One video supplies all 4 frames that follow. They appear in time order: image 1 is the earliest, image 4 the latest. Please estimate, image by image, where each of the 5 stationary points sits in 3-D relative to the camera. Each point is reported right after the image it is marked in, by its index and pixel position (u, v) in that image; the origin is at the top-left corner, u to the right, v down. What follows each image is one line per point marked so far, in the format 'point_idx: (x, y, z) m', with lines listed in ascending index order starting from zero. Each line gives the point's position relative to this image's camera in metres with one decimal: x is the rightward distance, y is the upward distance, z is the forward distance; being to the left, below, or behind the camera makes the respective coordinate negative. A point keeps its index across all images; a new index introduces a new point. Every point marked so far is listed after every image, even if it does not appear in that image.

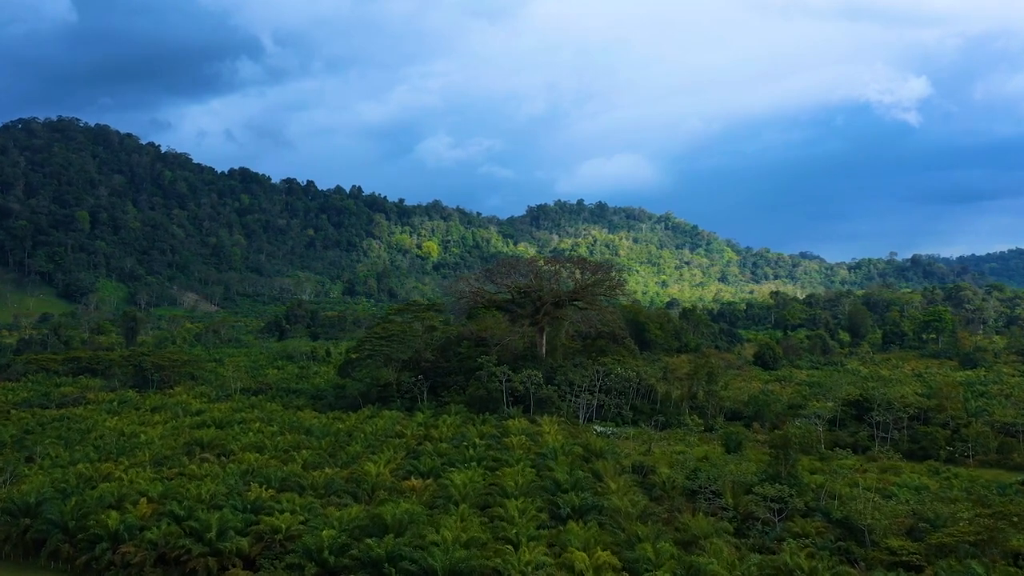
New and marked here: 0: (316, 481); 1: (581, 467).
0: (-5.1, -5.0, +17.2) m
1: (+1.9, -5.0, +18.6) m
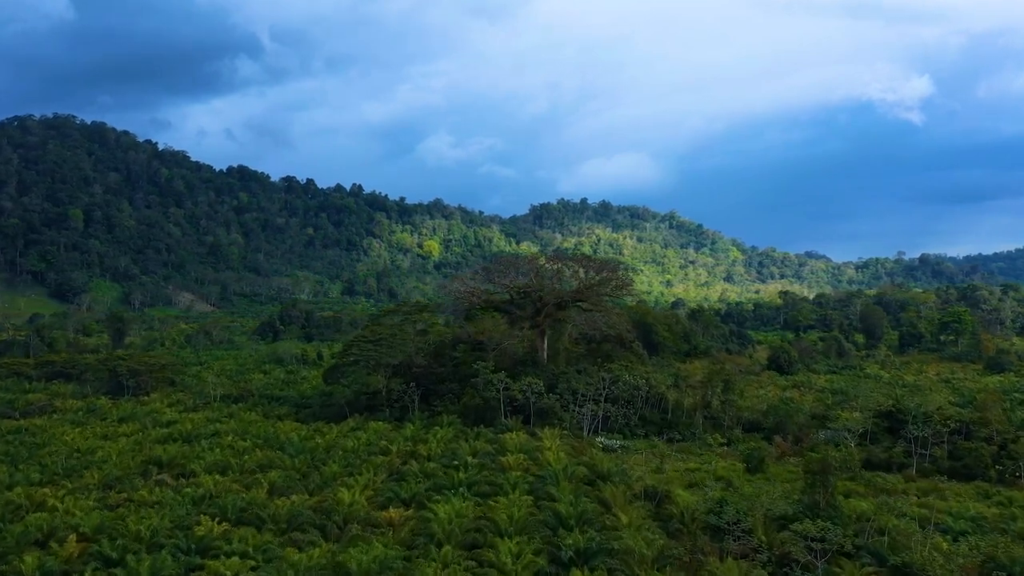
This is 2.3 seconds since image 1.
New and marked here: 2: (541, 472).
0: (-5.2, -5.0, +14.8) m
1: (+1.8, -5.0, +16.2) m
2: (+0.8, -4.9, +17.8) m
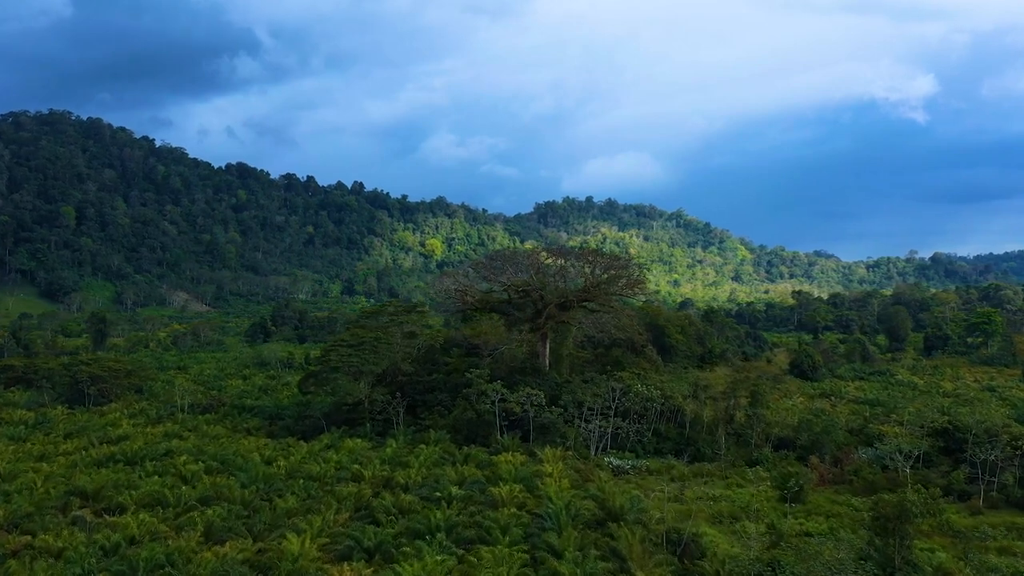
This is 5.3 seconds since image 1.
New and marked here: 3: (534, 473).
0: (-5.4, -4.9, +11.6) m
1: (+1.6, -4.9, +13.0) m
2: (+0.6, -4.8, +14.5) m
3: (+0.6, -4.9, +17.7) m
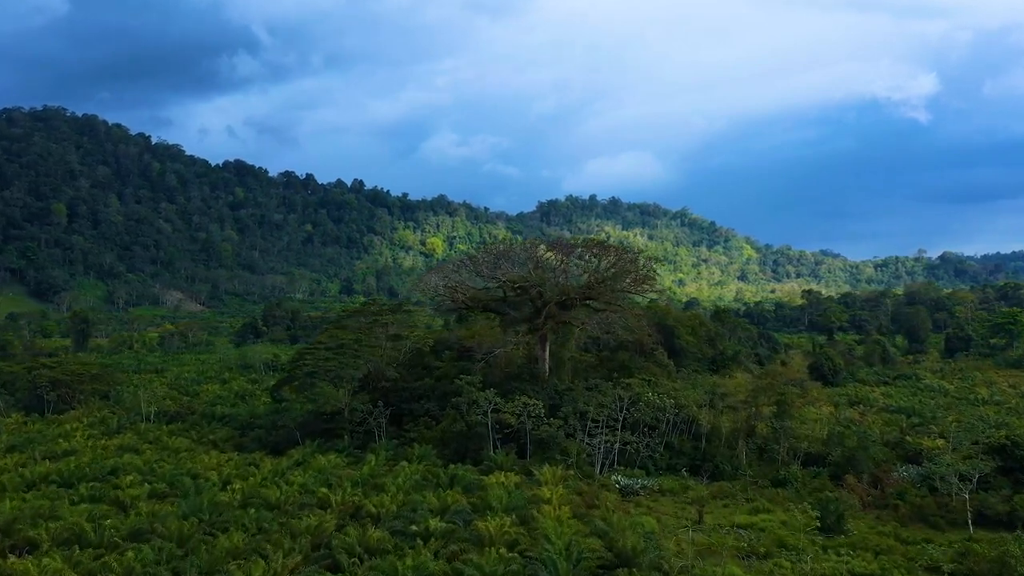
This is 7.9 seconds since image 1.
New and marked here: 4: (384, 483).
0: (-5.6, -4.8, +9.0) m
1: (+1.4, -4.8, +10.3) m
2: (+0.4, -4.7, +11.9) m
3: (+0.4, -4.8, +15.0) m
4: (-3.2, -4.9, +16.8) m
